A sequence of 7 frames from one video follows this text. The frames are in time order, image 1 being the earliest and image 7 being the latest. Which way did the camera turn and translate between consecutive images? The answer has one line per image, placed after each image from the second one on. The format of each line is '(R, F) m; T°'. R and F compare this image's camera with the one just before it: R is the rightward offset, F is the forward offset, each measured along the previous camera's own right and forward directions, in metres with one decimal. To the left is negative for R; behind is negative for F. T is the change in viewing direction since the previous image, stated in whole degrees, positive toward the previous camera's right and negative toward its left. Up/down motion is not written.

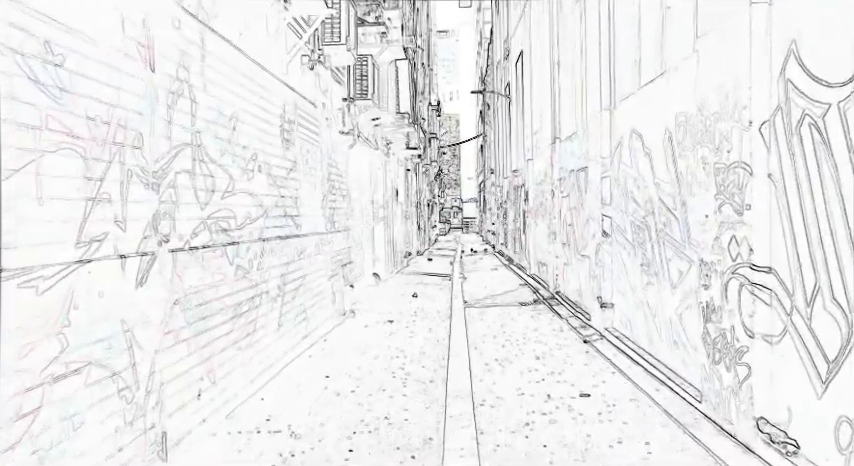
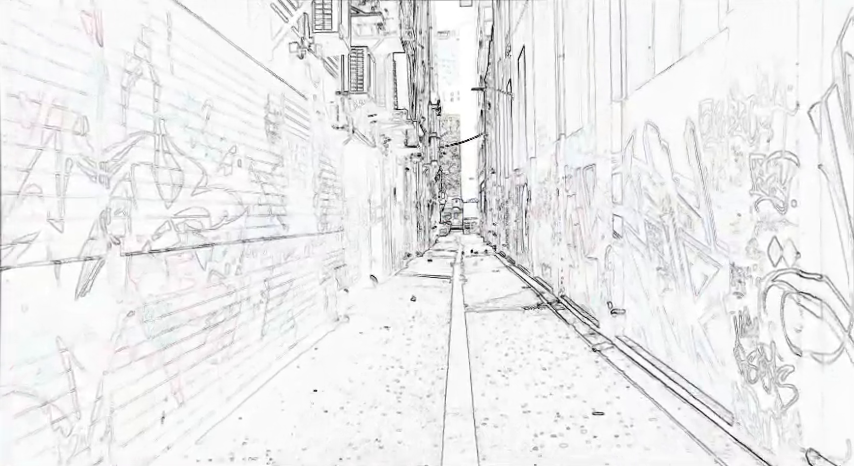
(0.0, +0.5) m; 0°
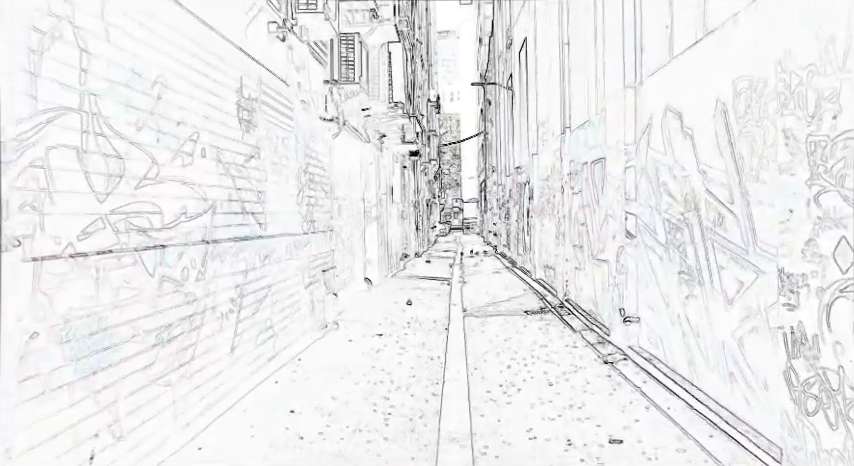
(+0.1, +0.6) m; 0°
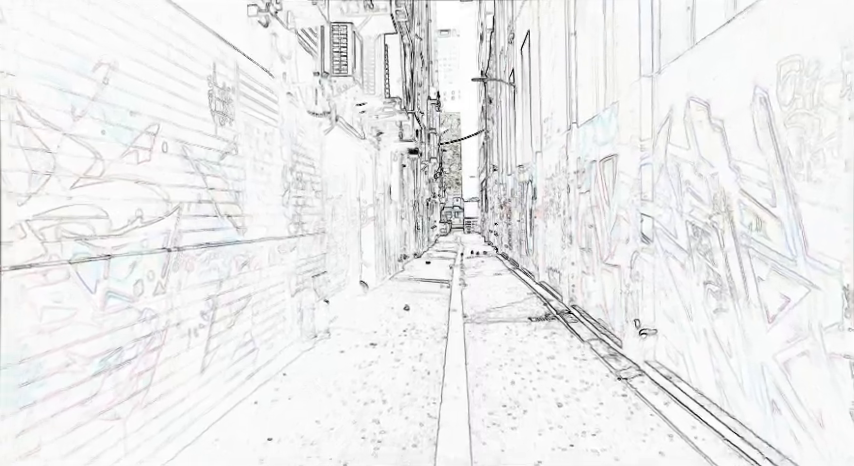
(0.0, +0.6) m; 0°
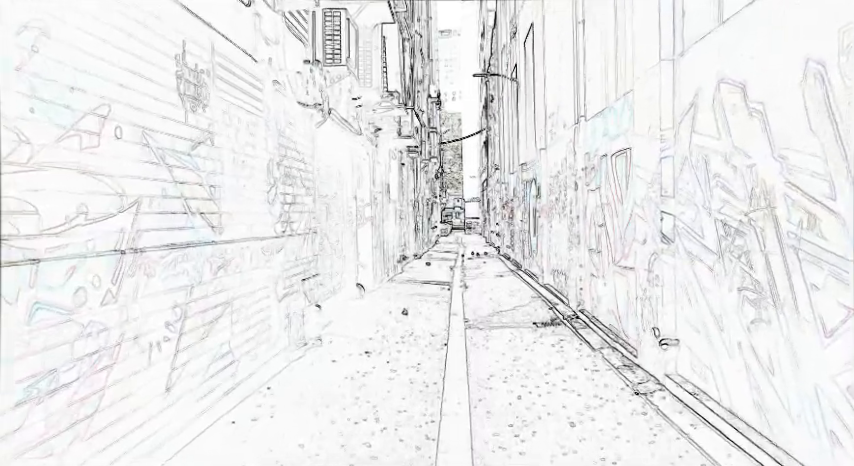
(0.0, +0.5) m; 0°
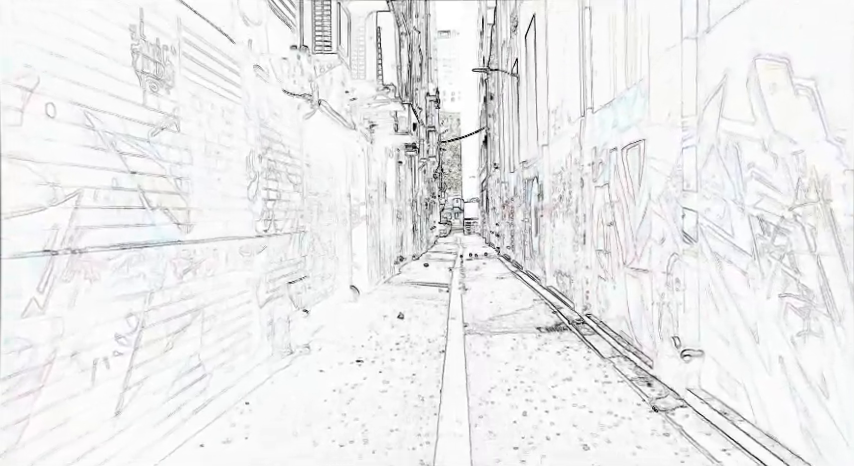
(0.0, +0.5) m; 0°
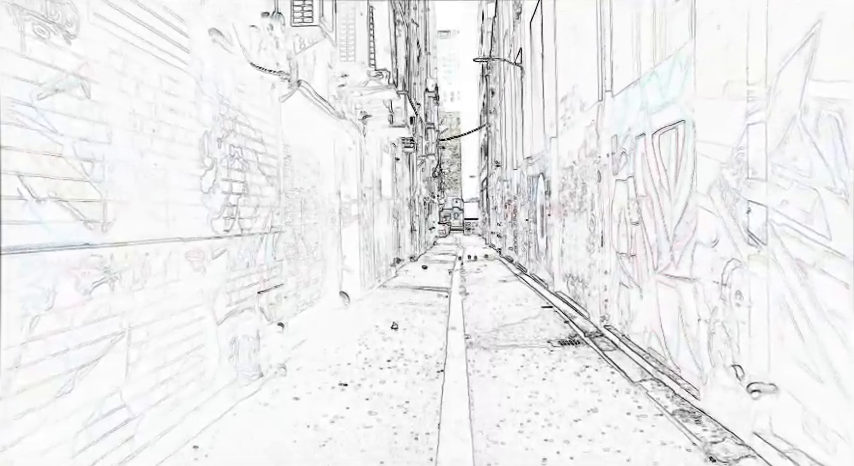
(0.0, +1.0) m; 0°
